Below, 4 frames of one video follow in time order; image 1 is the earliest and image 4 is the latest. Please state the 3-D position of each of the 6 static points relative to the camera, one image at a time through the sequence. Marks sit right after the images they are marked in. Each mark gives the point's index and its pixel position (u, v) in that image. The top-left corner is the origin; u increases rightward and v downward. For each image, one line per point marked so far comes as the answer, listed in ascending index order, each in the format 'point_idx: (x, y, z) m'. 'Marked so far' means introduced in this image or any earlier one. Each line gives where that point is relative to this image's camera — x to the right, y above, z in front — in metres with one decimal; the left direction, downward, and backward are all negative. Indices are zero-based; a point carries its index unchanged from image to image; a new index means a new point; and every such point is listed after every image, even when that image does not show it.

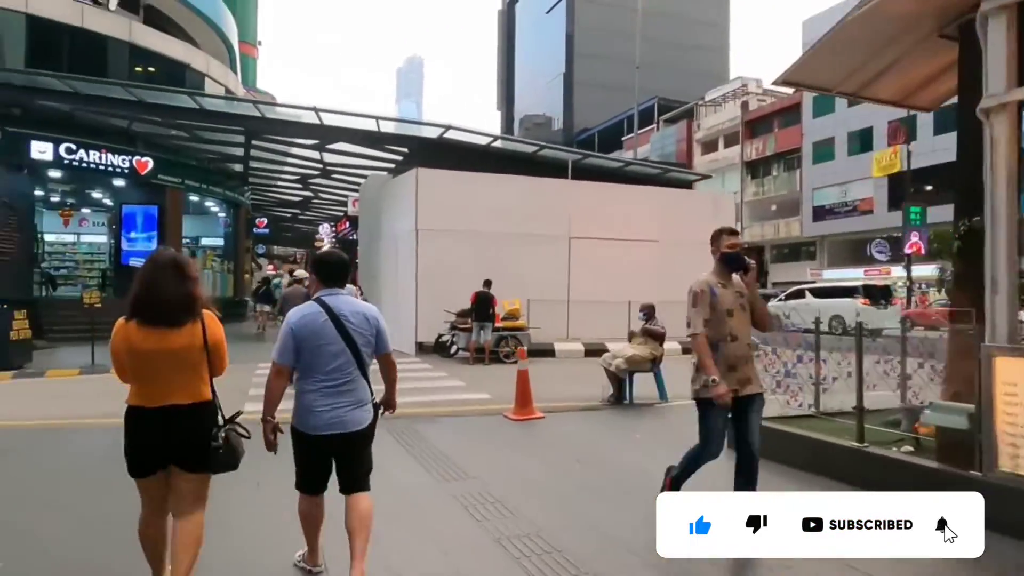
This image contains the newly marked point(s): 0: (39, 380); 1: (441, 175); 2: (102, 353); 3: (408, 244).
0: (-10.0, -2.0, +14.0) m
1: (-2.0, +3.1, +18.2) m
2: (-10.8, -1.8, +17.4) m
3: (-2.9, +1.2, +18.4) m
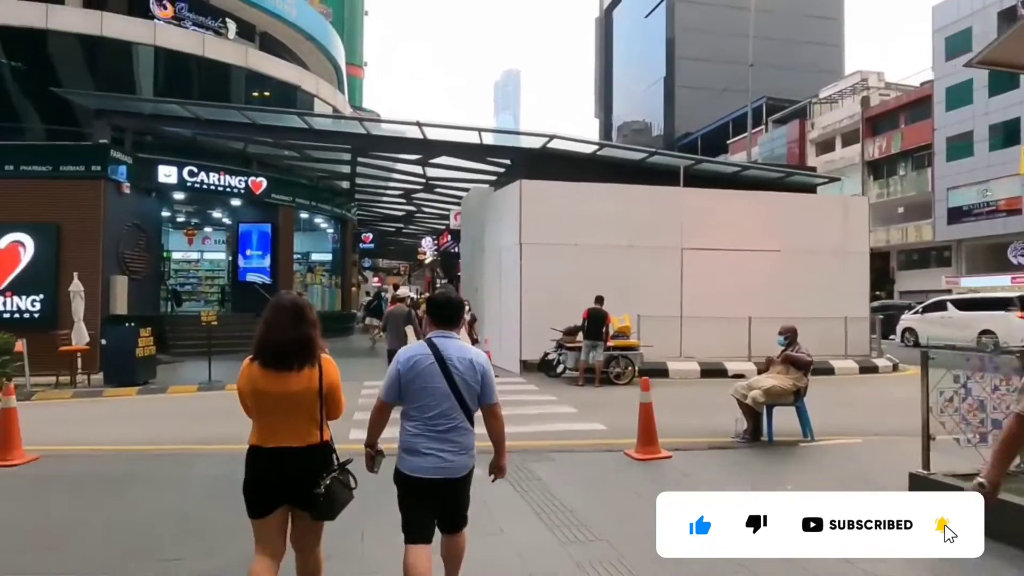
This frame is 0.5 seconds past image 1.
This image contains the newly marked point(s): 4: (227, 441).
0: (-7.6, -2.4, +14.5) m
1: (+0.8, +2.7, +17.6) m
2: (-8.0, -2.2, +18.0) m
3: (0.0, +0.8, +17.9) m
4: (-4.0, -2.1, +9.4) m
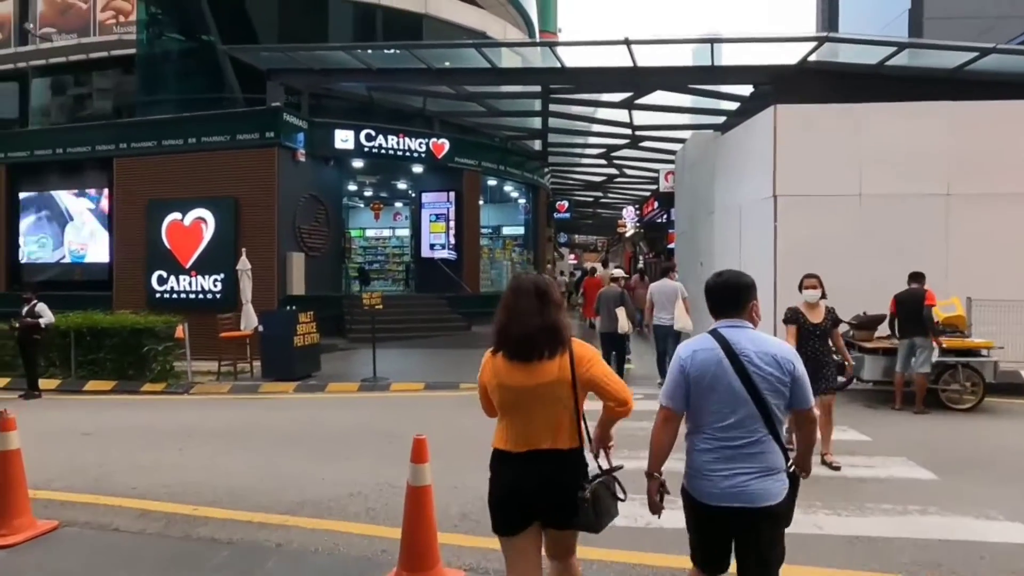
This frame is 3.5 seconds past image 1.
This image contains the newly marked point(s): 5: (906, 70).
0: (-3.5, -1.9, +11.9) m
1: (+5.5, +3.3, +12.2) m
2: (-2.8, -1.7, +15.3) m
3: (+4.8, +1.3, +12.8) m
4: (-1.4, -1.9, +5.9) m
5: (+8.4, +4.6, +14.2) m
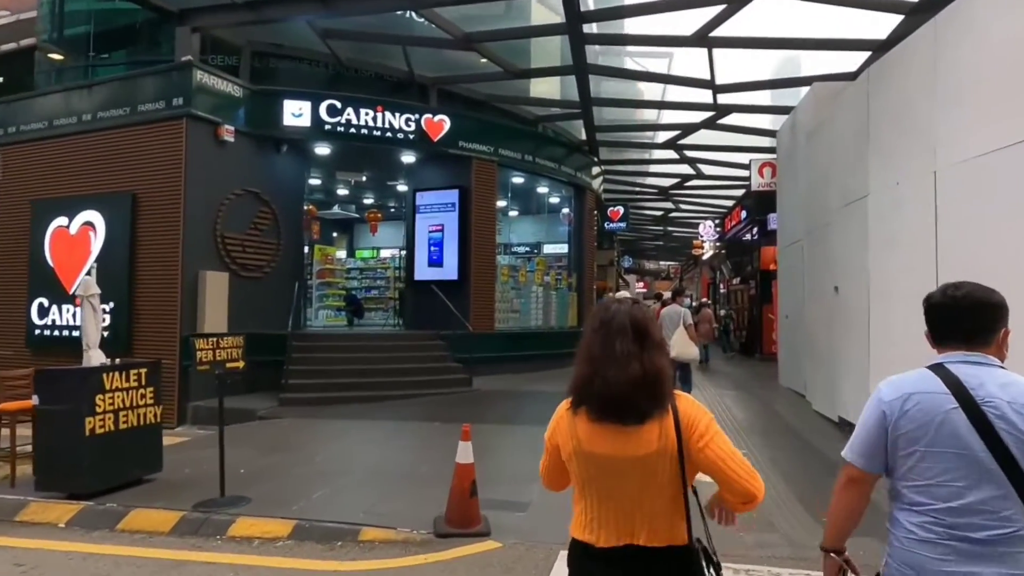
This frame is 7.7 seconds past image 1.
0: (-3.9, -2.3, +5.9) m
1: (+5.1, +2.8, +5.5) m
2: (-2.8, -2.2, +9.3) m
3: (+4.5, +0.9, +6.1) m
4: (-2.5, -2.0, -0.2) m
5: (+8.2, +4.1, +7.2) m
